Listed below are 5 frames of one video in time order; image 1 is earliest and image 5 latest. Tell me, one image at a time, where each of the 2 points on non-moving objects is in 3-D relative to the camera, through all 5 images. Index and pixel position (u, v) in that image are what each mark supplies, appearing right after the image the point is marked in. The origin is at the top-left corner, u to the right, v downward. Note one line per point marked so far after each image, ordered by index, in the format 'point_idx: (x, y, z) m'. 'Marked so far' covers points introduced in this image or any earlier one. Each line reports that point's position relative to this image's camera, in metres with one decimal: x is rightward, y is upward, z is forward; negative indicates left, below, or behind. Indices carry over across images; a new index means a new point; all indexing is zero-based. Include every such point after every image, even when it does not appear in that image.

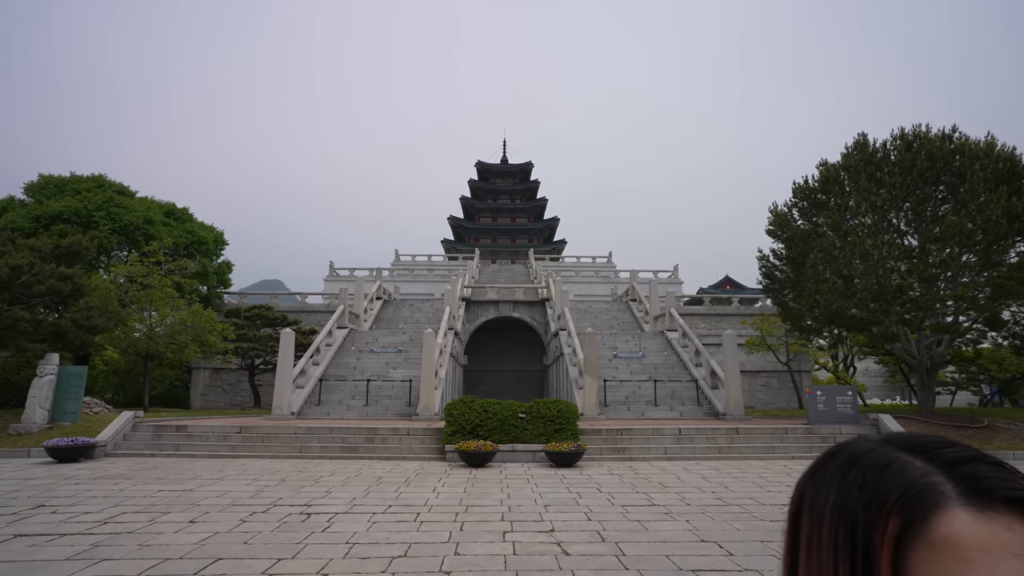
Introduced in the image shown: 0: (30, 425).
0: (-10.0, -2.8, +11.2) m
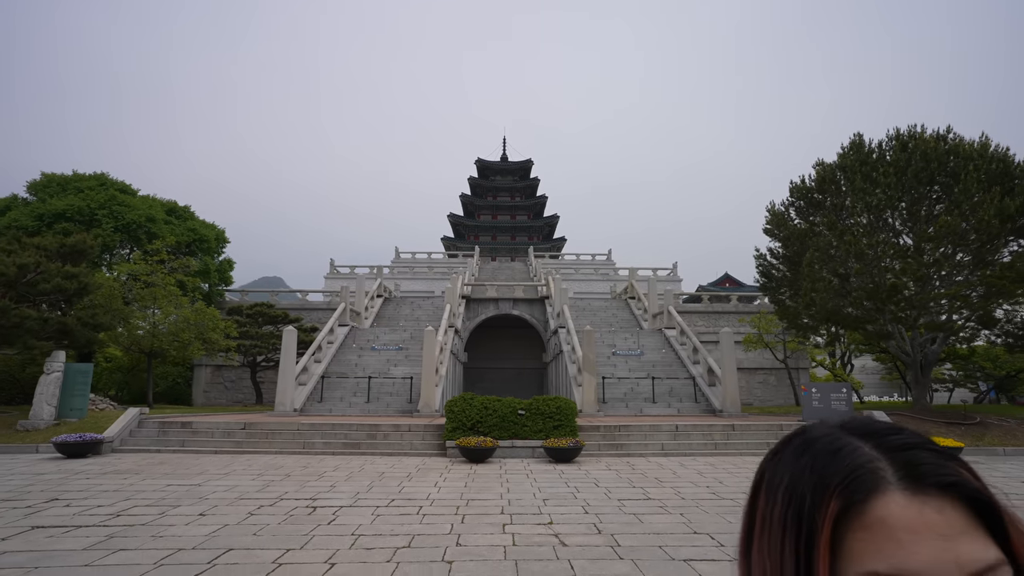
0: (-10.0, -2.8, +11.4) m
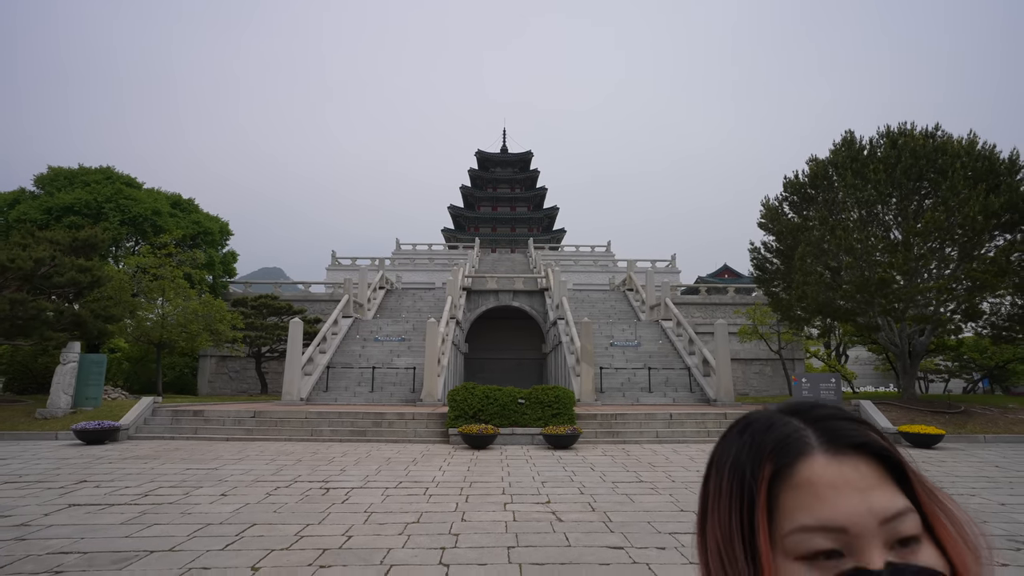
0: (-10.0, -2.7, +11.8) m
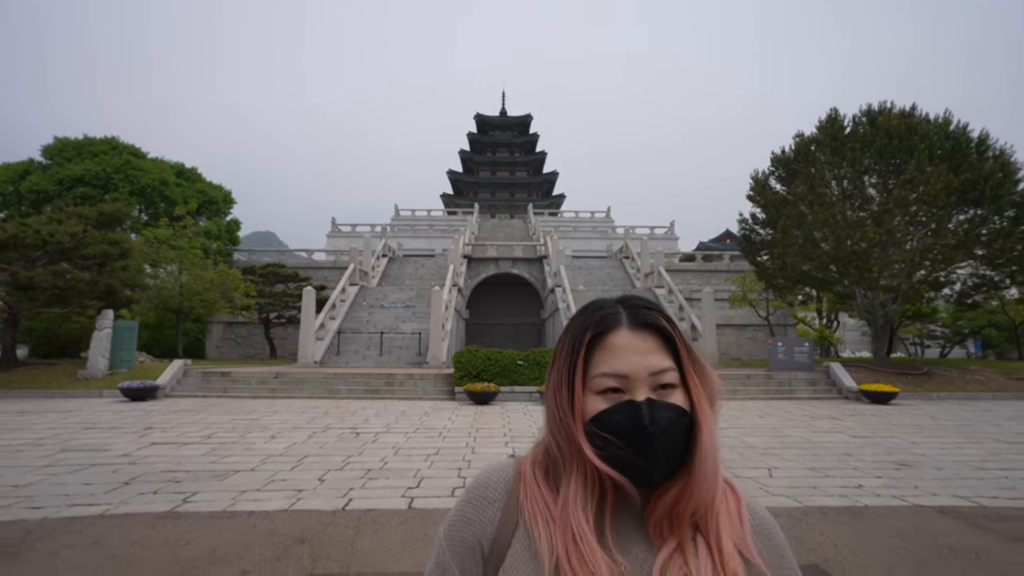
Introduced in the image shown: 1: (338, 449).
0: (-10.0, -2.0, +13.1) m
1: (-2.2, -2.0, +6.7) m
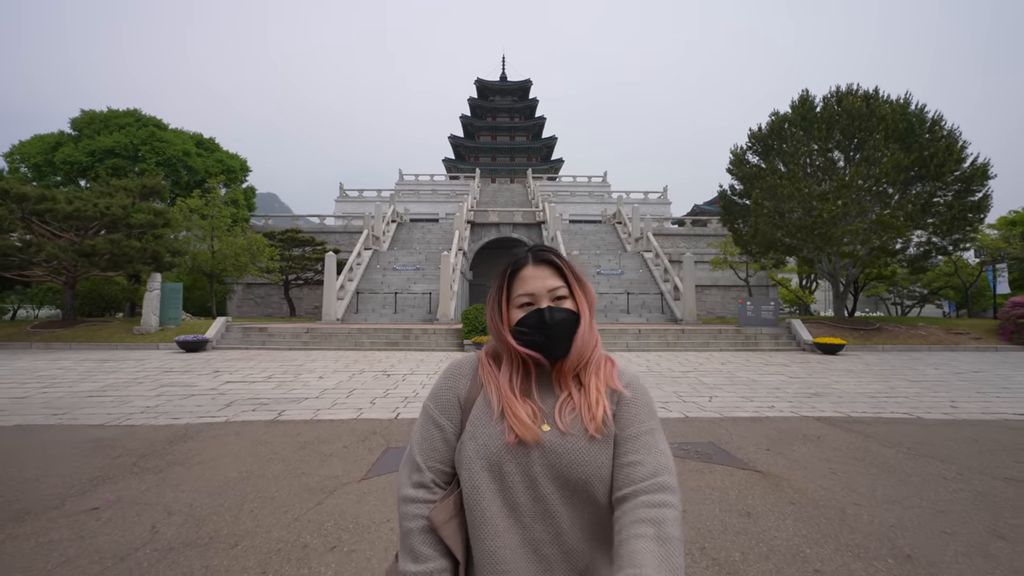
0: (-9.9, -1.1, +14.8) m
1: (-2.1, -1.5, +8.5) m
